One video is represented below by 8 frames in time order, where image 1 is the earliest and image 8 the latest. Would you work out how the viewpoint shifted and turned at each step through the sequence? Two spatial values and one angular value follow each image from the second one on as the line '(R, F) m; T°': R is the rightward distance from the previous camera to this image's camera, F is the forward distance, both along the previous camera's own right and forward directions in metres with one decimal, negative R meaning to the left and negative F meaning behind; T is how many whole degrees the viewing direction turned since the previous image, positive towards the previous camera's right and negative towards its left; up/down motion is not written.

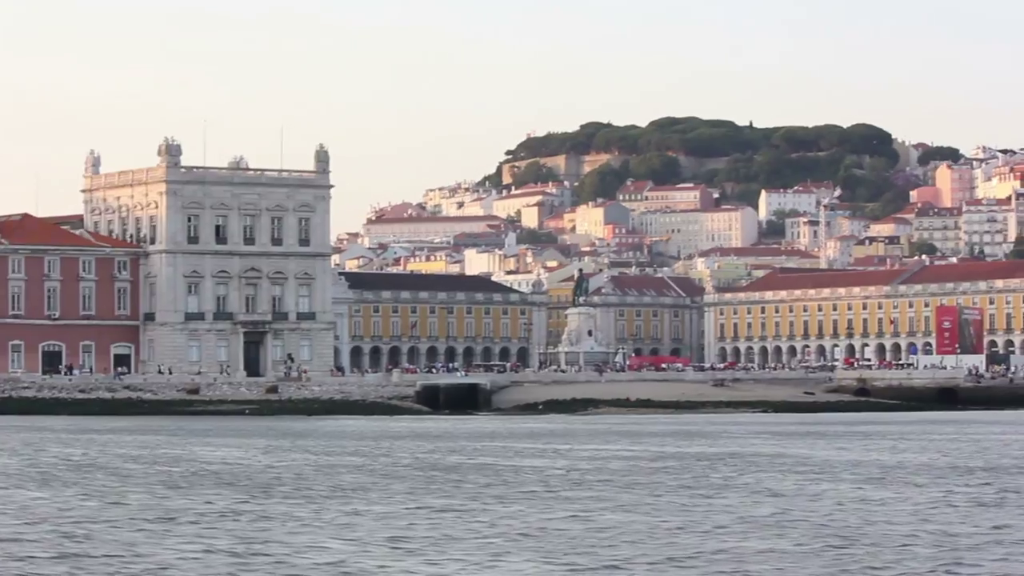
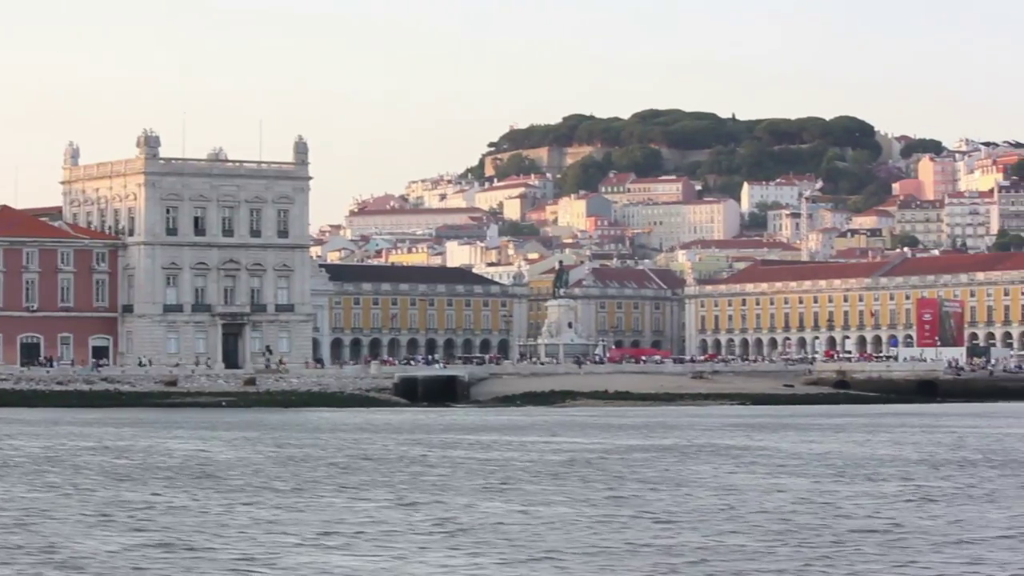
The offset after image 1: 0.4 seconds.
(-2.5, +1.1) m; +1°
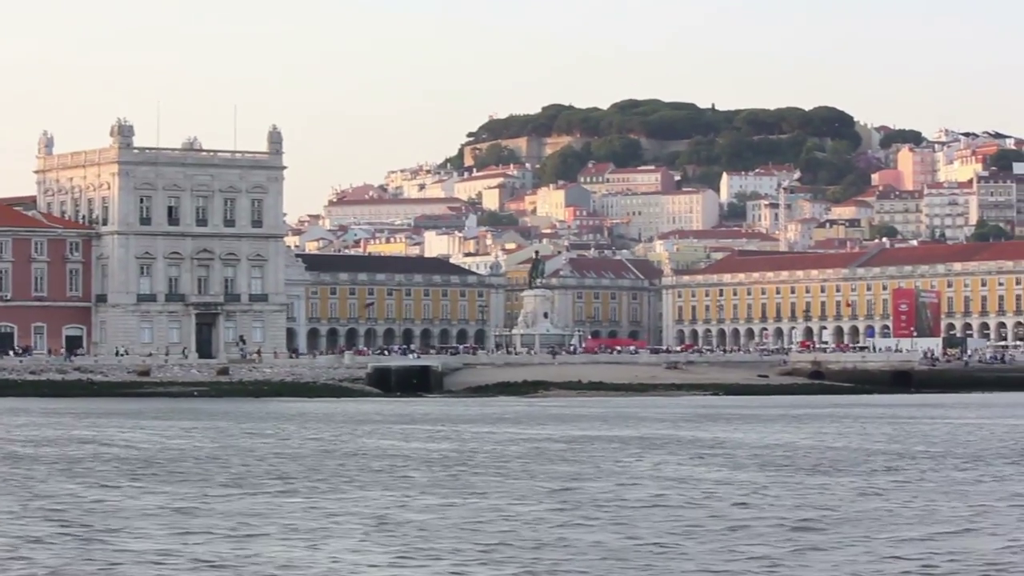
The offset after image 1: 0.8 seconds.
(+0.3, +0.2) m; 0°
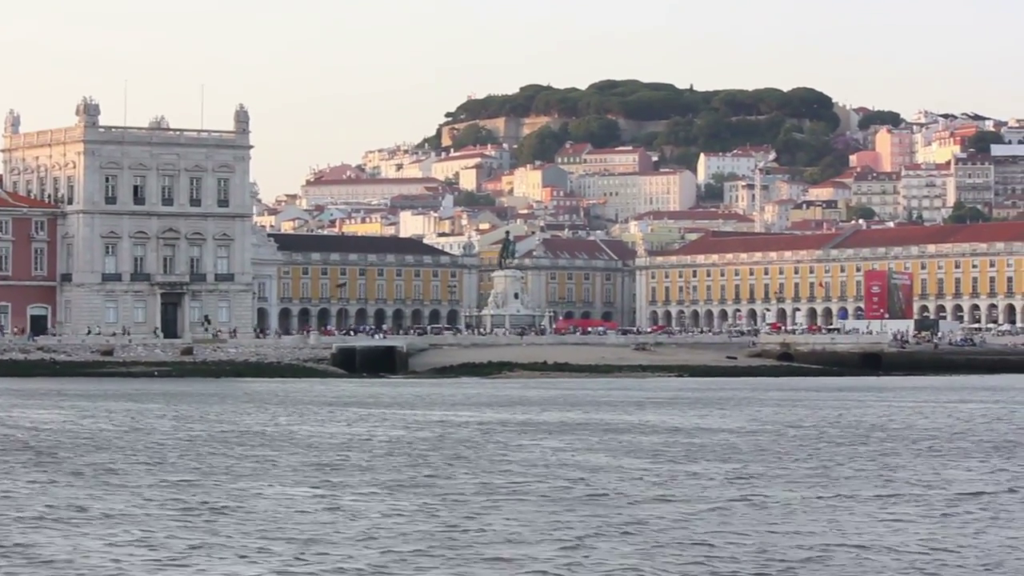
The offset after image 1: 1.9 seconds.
(+0.6, +0.4) m; 0°
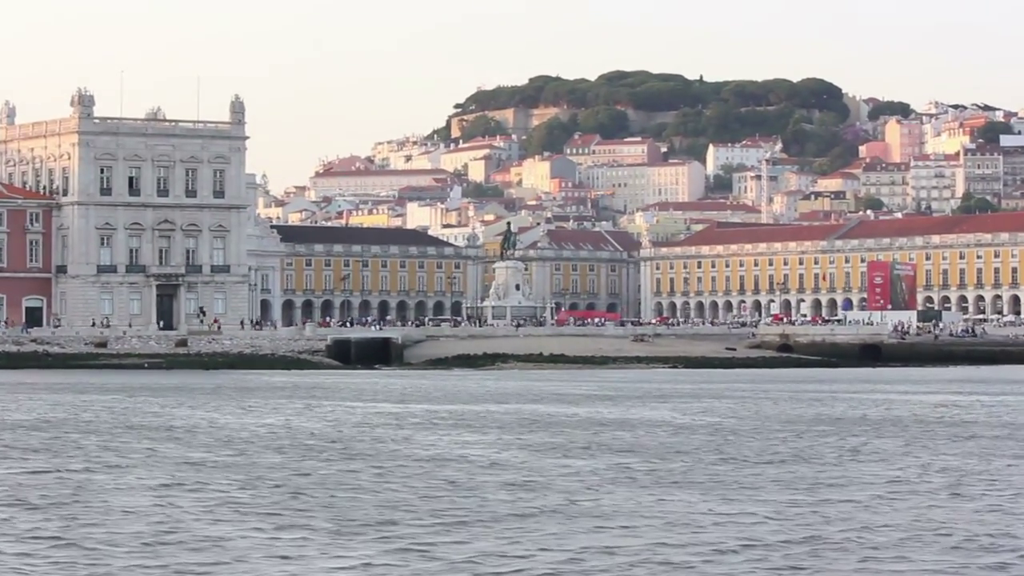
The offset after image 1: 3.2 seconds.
(+0.7, +0.5) m; 0°
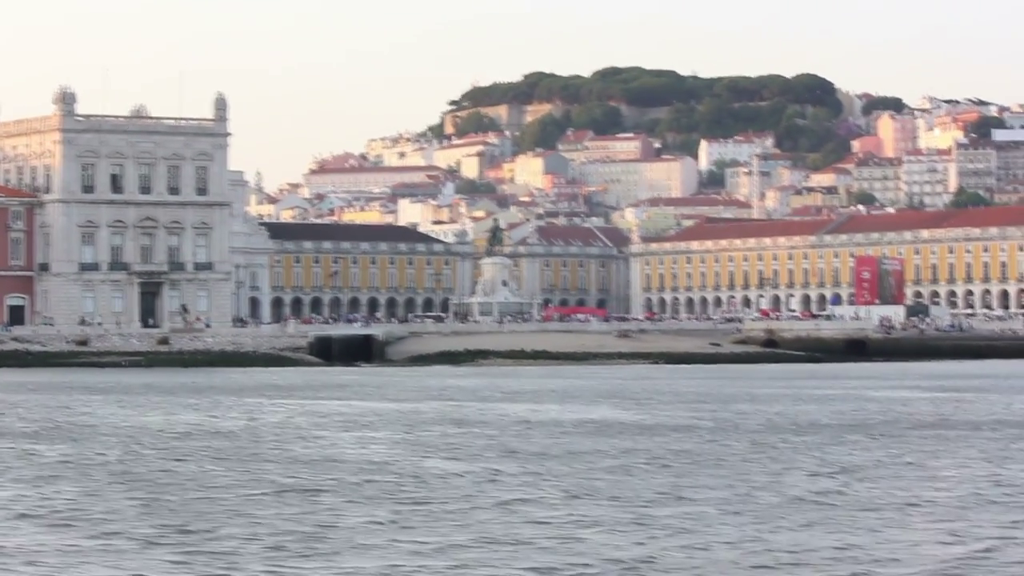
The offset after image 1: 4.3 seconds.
(+0.6, +0.2) m; 0°
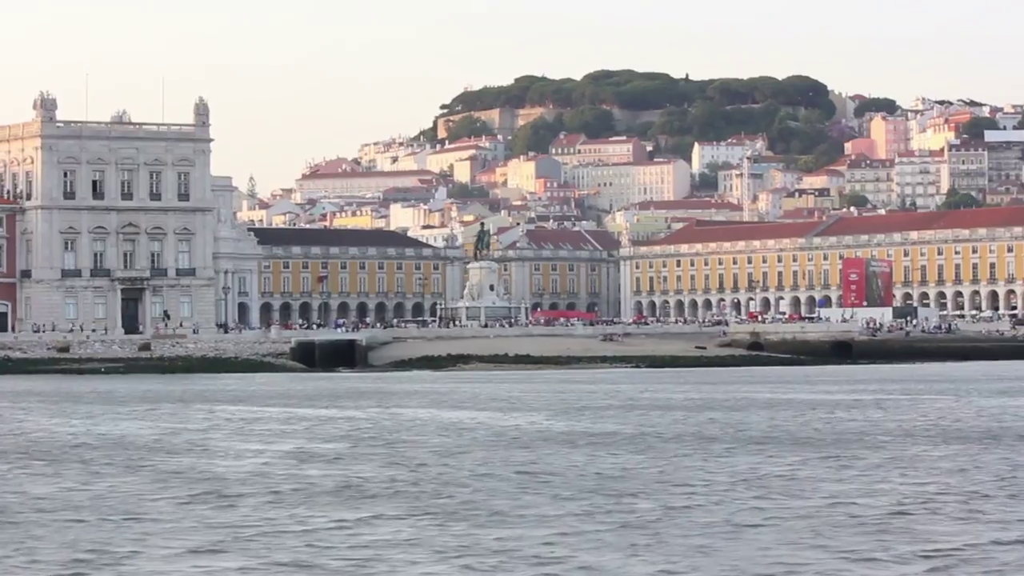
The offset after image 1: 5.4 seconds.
(+0.6, +0.3) m; 0°
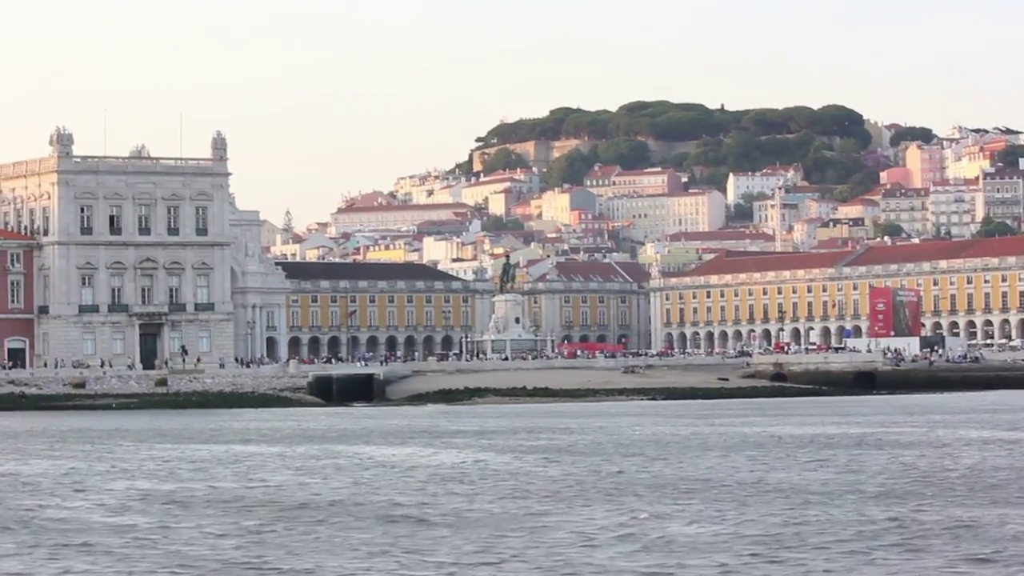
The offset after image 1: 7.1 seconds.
(+0.9, +0.6) m; -1°
